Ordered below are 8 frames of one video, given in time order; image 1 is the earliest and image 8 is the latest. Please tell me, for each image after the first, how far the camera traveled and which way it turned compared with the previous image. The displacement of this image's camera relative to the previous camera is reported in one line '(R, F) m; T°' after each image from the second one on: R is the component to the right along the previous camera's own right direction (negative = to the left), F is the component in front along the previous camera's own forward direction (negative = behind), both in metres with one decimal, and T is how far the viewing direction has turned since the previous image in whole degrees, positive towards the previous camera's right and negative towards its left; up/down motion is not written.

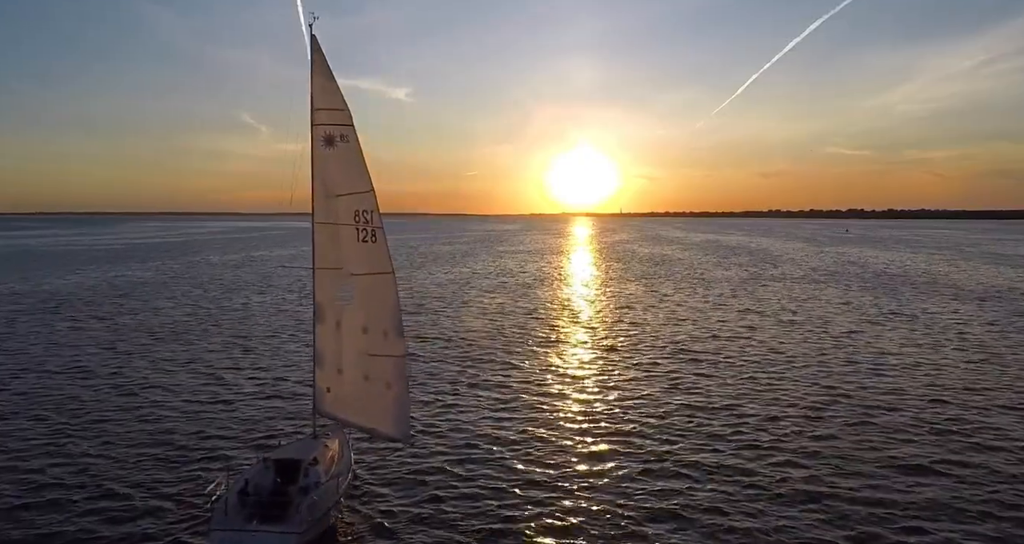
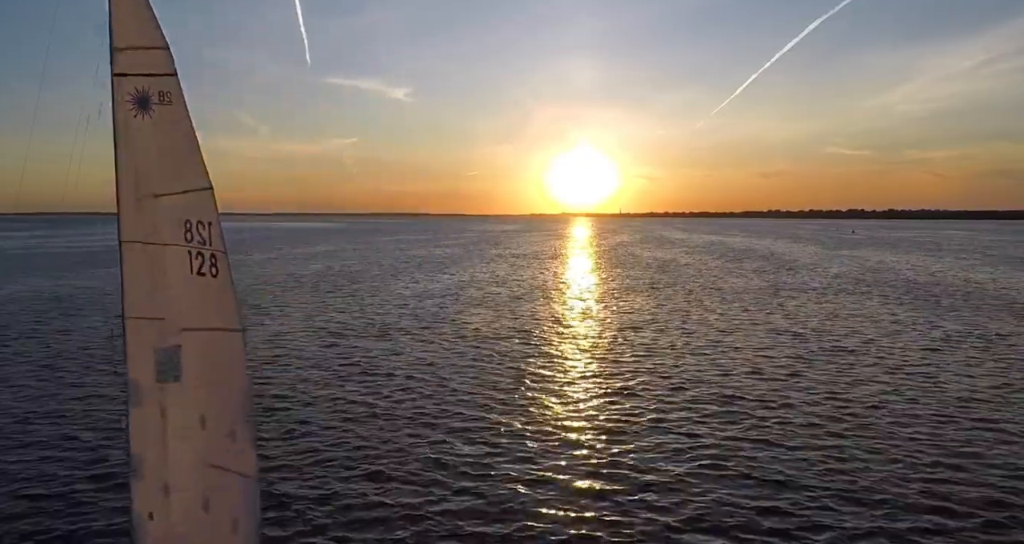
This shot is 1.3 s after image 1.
(+0.6, +4.6) m; 0°
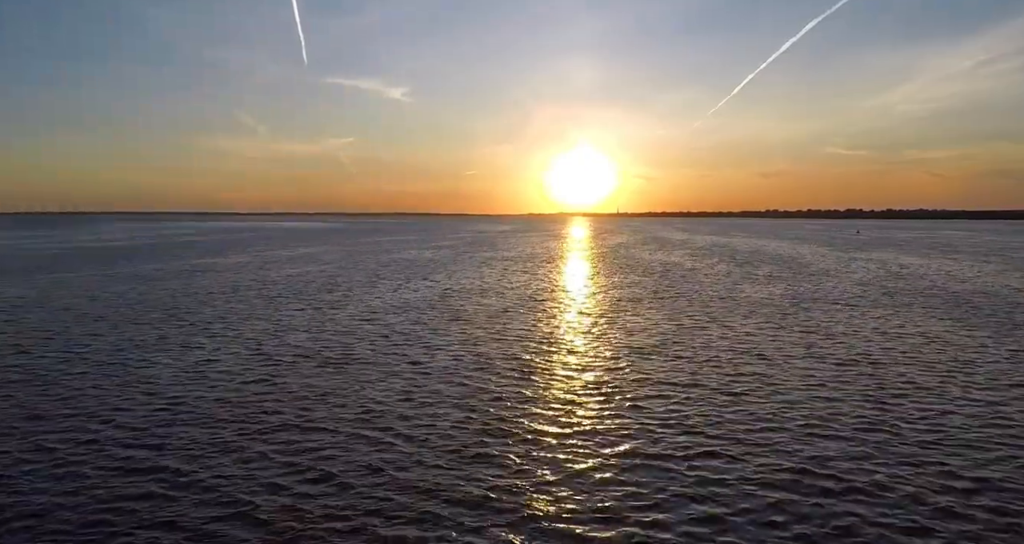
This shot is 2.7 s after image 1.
(+0.6, +4.5) m; 0°
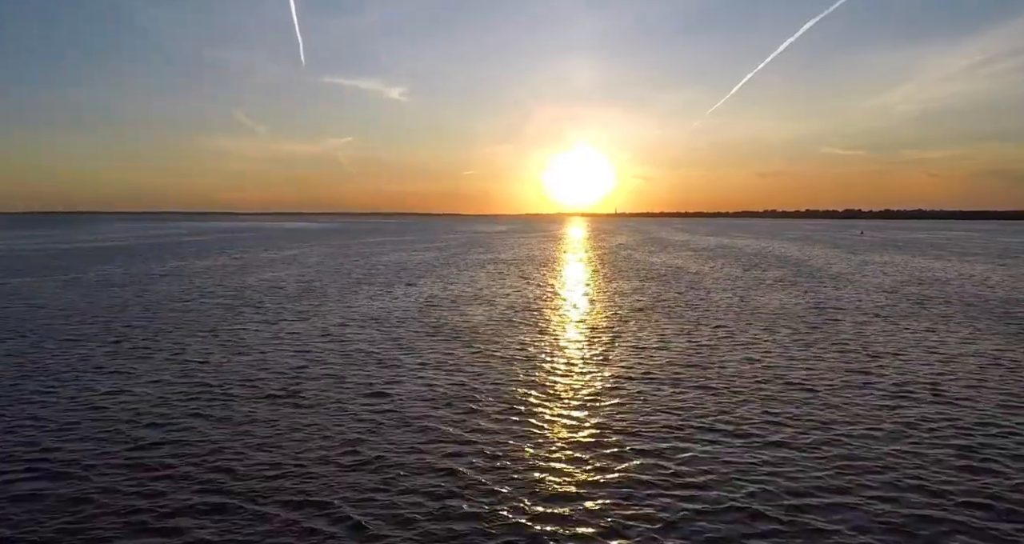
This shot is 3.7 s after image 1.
(+0.5, +3.6) m; 0°
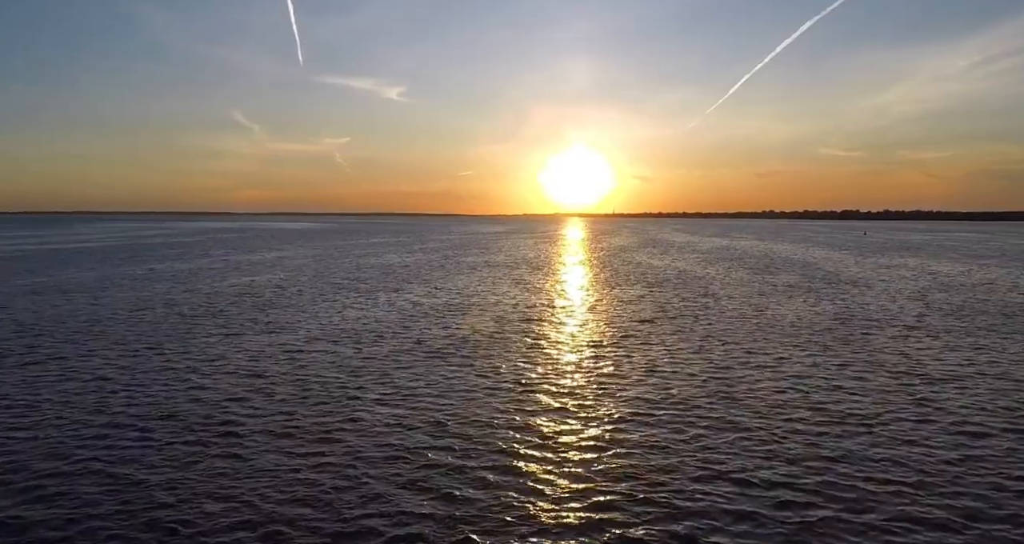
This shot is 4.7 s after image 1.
(+0.2, +3.4) m; 0°
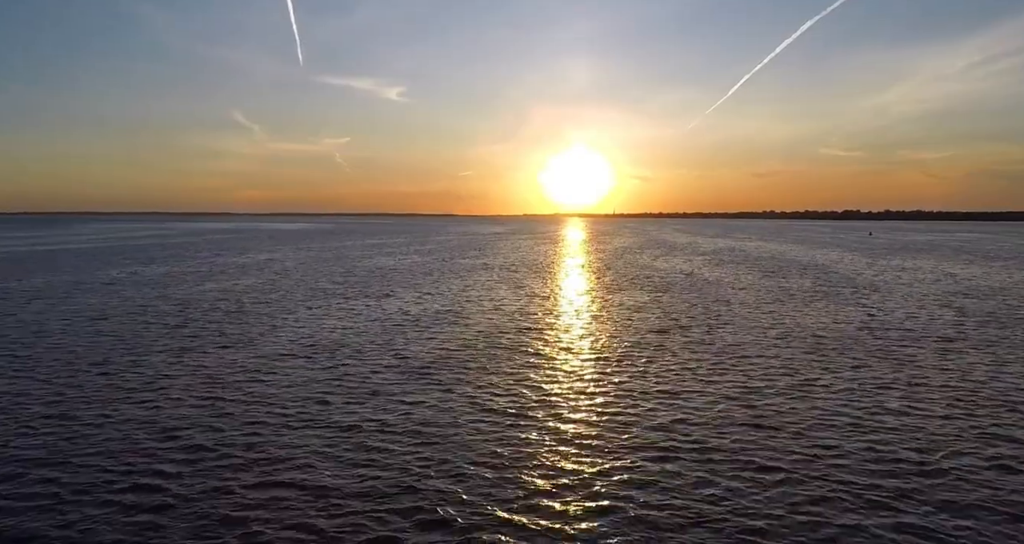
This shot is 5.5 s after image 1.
(+0.1, +2.7) m; 0°
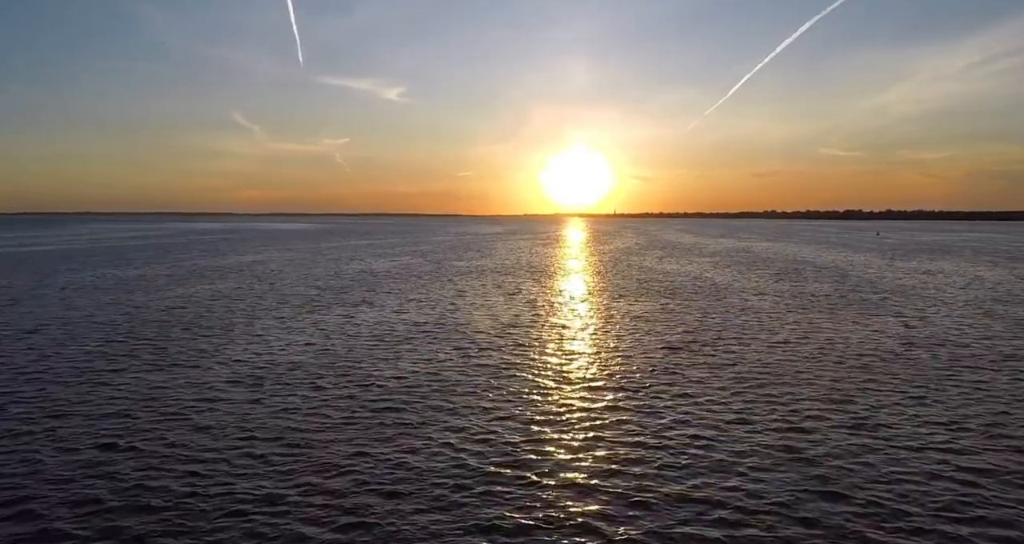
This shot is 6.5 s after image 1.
(+0.2, +3.8) m; 0°
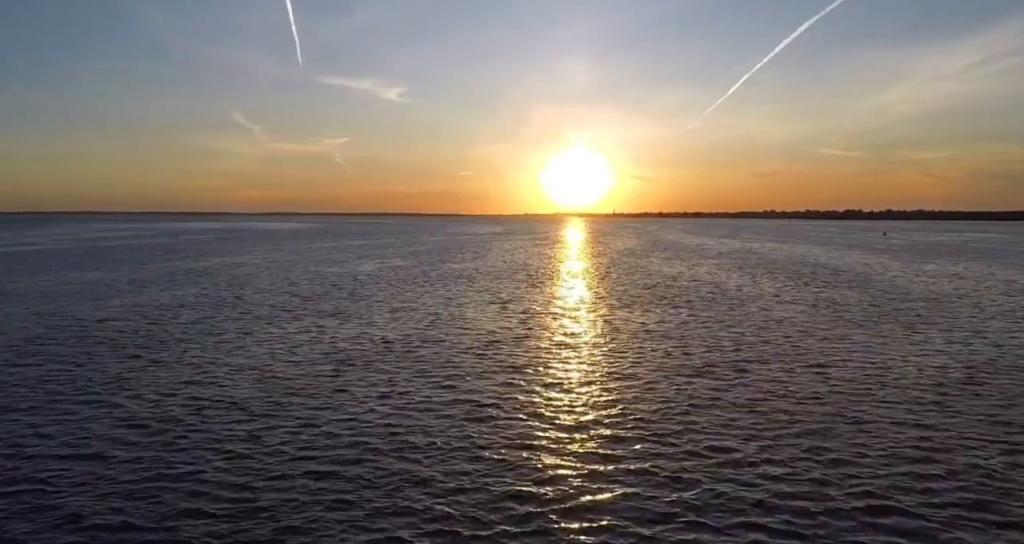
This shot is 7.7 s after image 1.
(+0.2, +3.8) m; 0°
